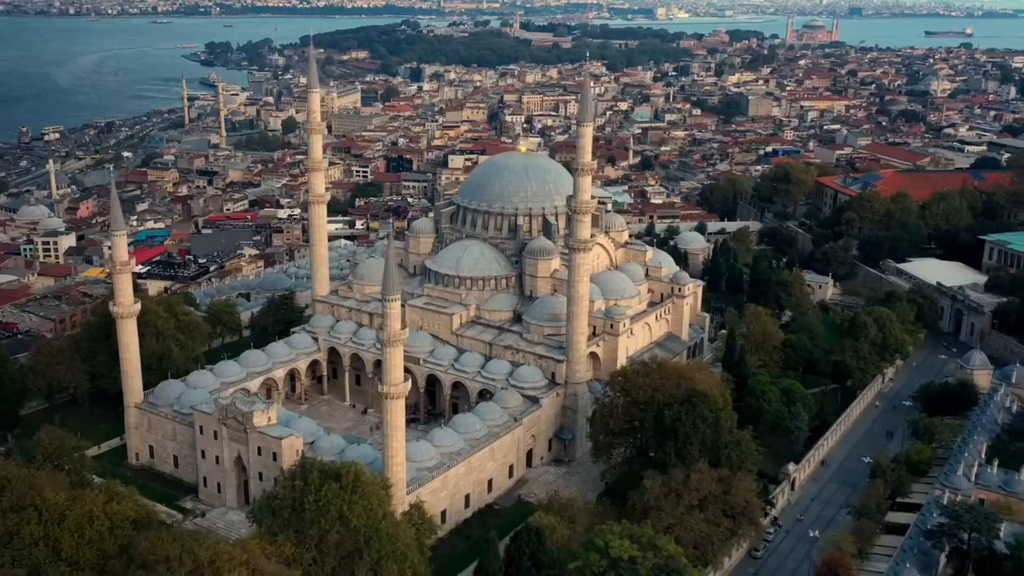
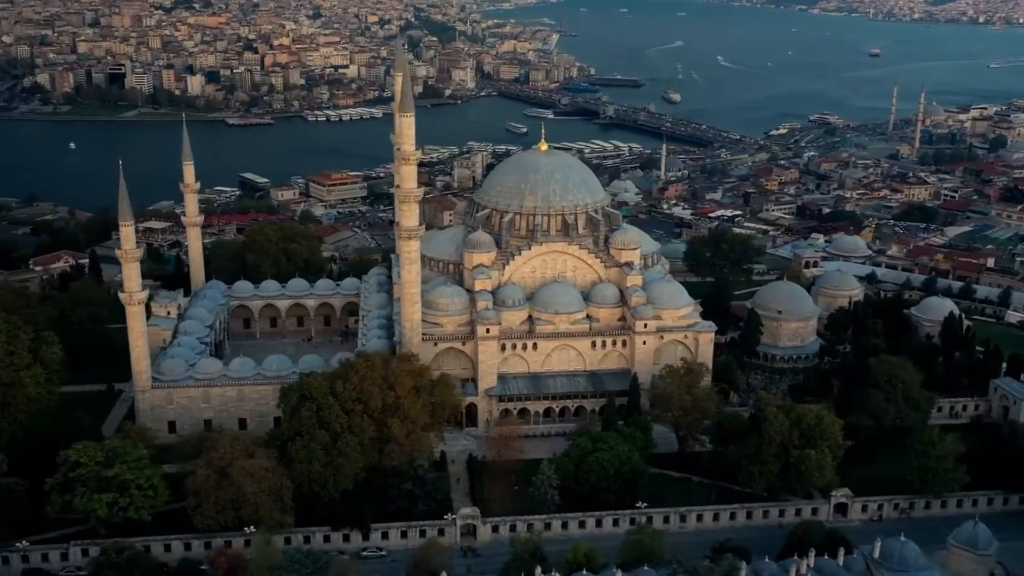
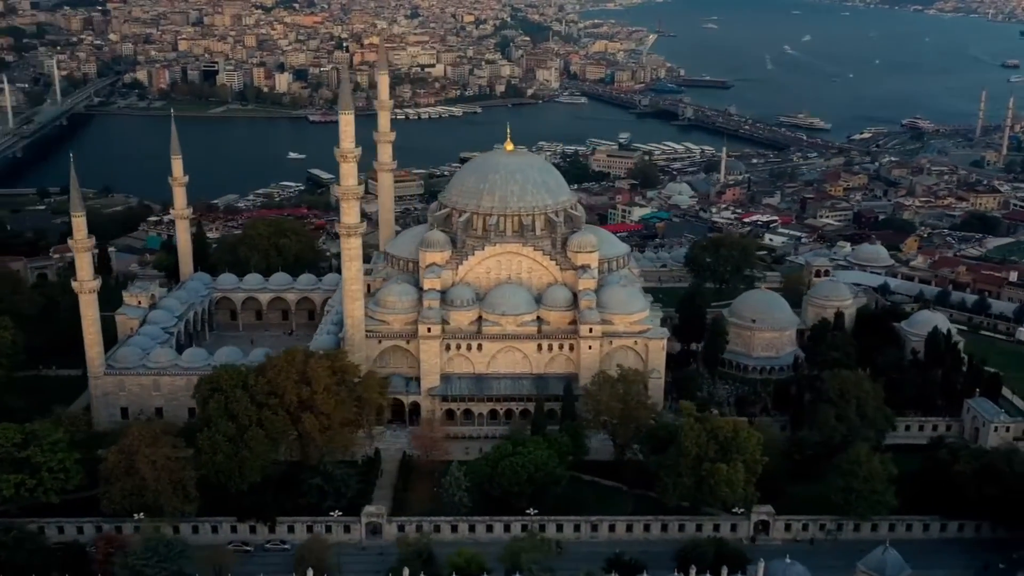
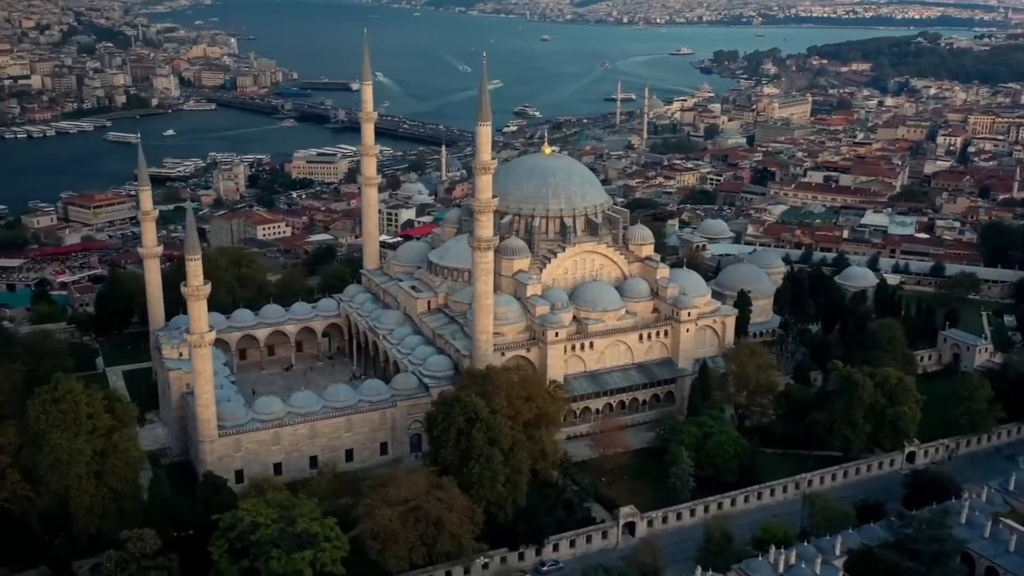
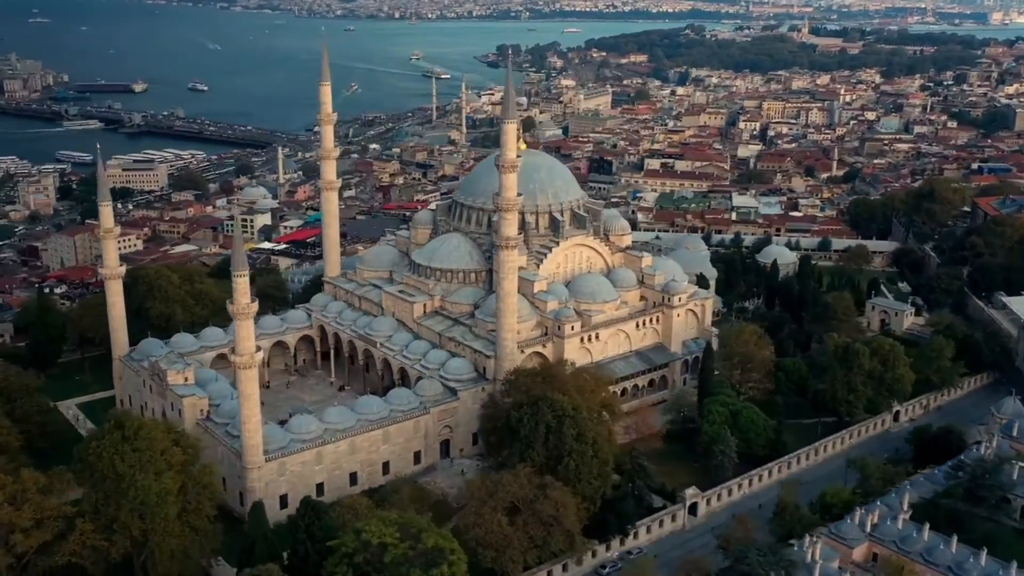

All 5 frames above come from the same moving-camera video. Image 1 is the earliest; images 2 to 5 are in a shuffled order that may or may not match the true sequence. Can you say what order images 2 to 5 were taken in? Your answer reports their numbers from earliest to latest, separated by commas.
5, 4, 2, 3
